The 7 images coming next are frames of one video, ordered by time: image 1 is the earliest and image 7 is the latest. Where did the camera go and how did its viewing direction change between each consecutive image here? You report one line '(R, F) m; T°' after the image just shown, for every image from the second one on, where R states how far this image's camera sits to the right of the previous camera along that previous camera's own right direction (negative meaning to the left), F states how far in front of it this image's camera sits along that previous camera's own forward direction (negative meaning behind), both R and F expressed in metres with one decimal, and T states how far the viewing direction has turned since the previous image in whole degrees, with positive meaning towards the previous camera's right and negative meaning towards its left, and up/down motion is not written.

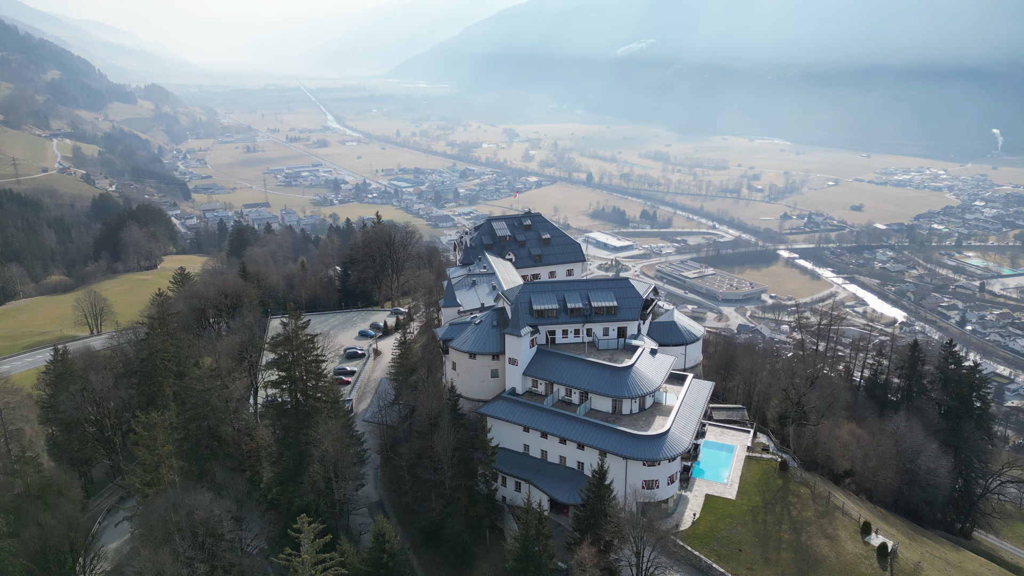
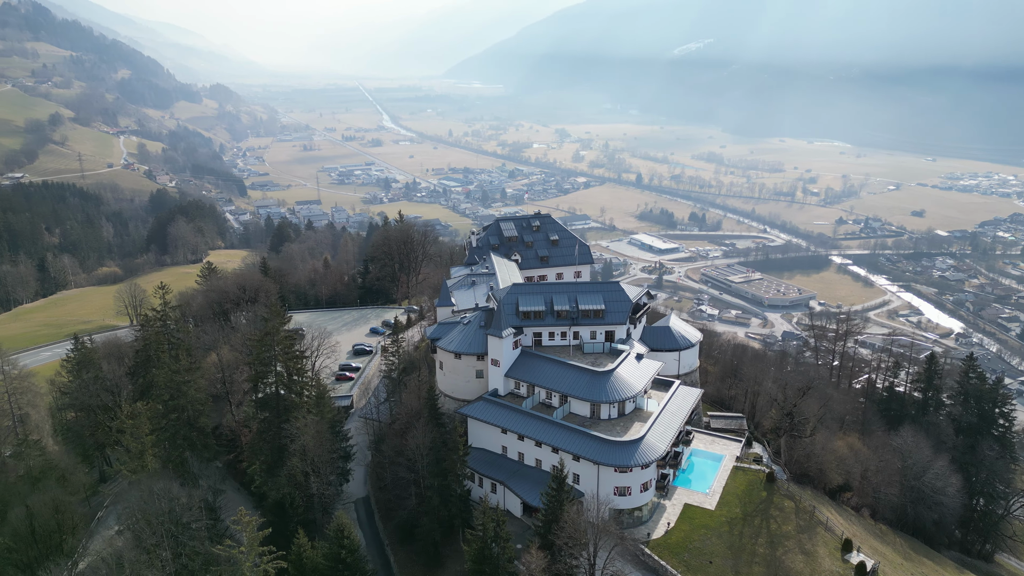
(+3.5, +0.1) m; -4°
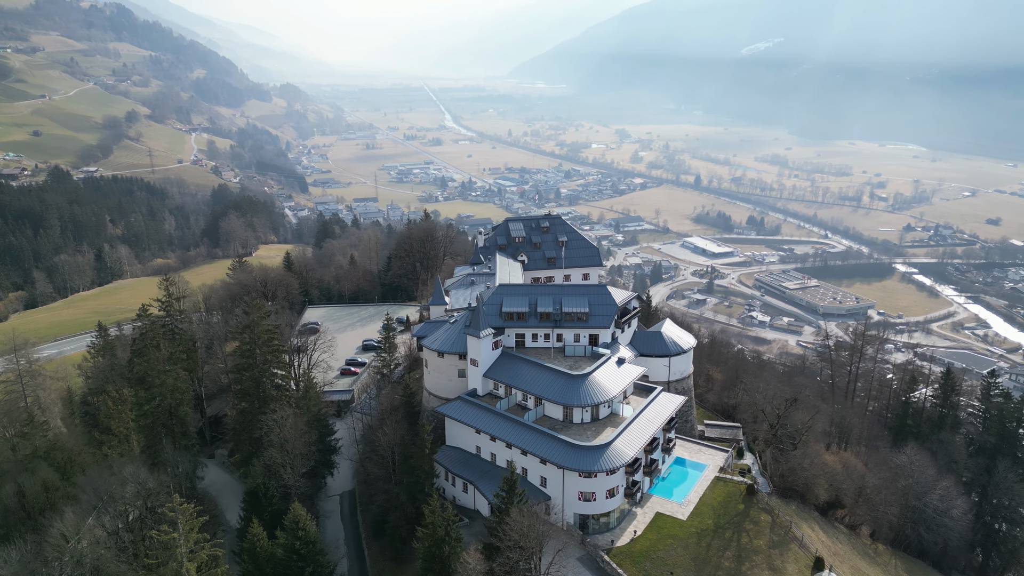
(+4.0, +0.2) m; -5°
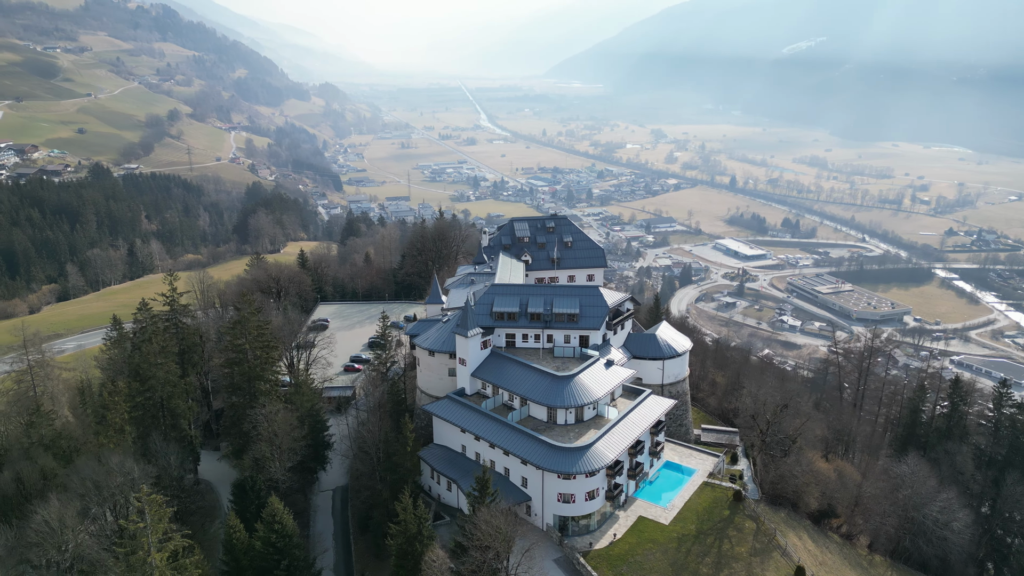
(+2.3, 0.0) m; -3°
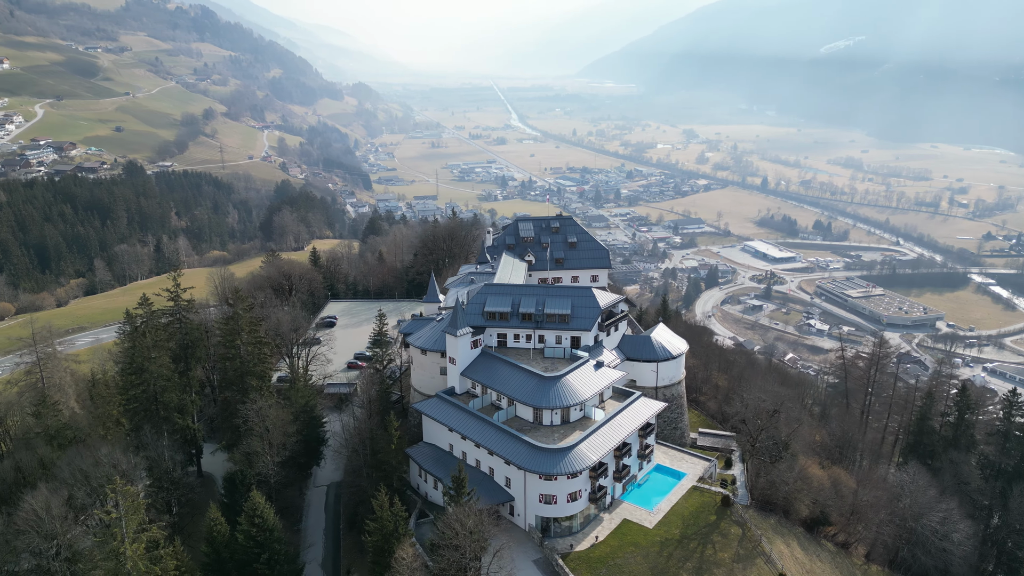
(+2.0, 0.0) m; -2°
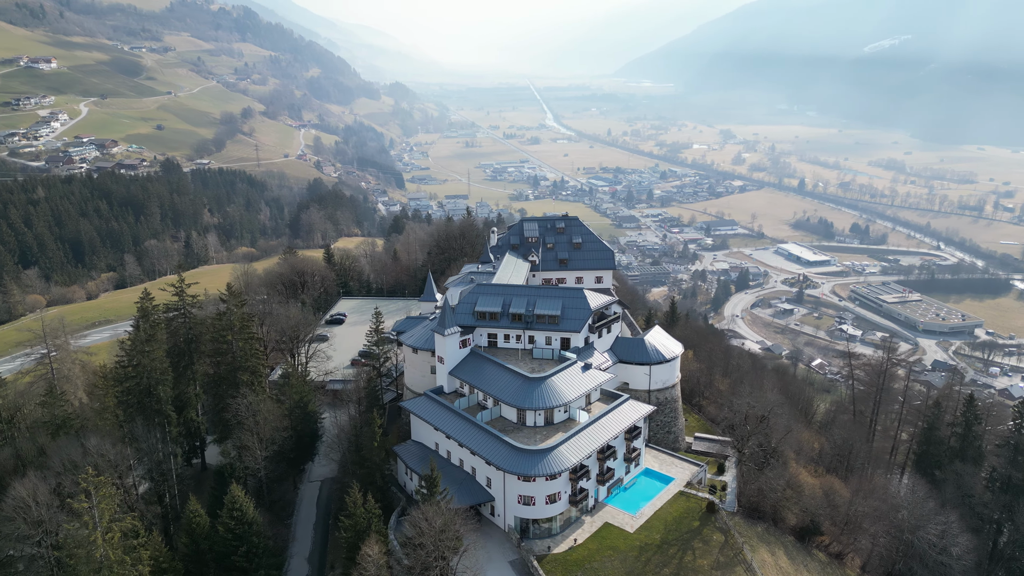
(+2.3, +0.1) m; -3°
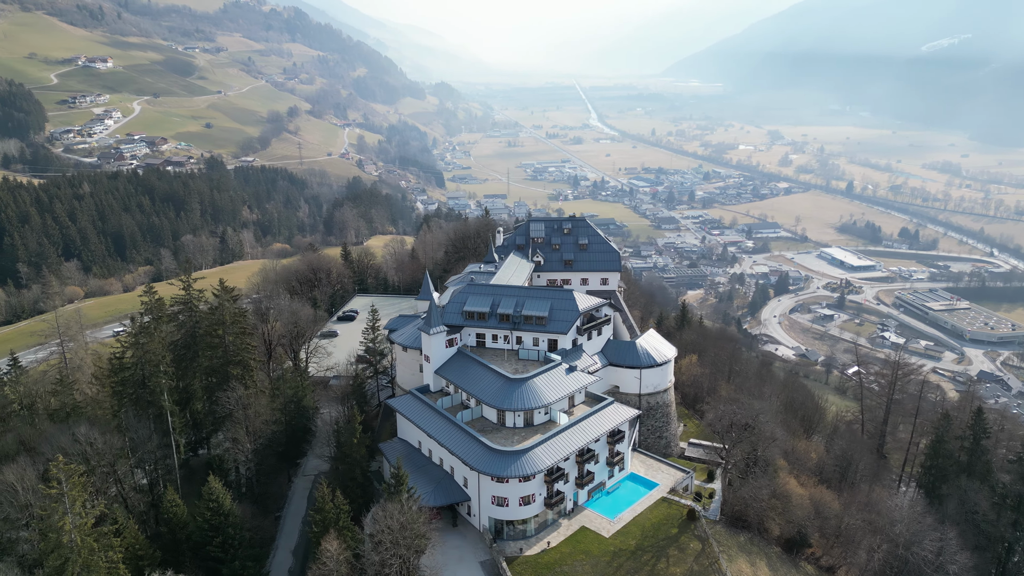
(+2.9, +0.1) m; -3°
